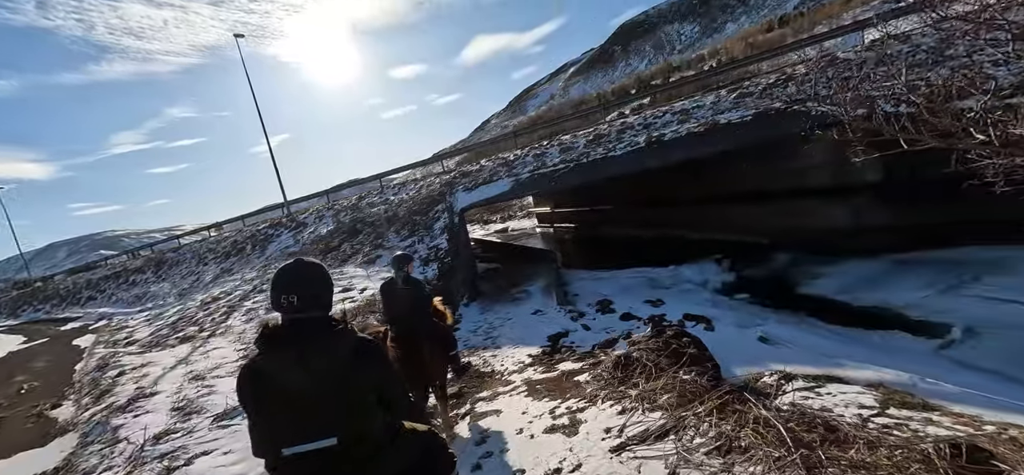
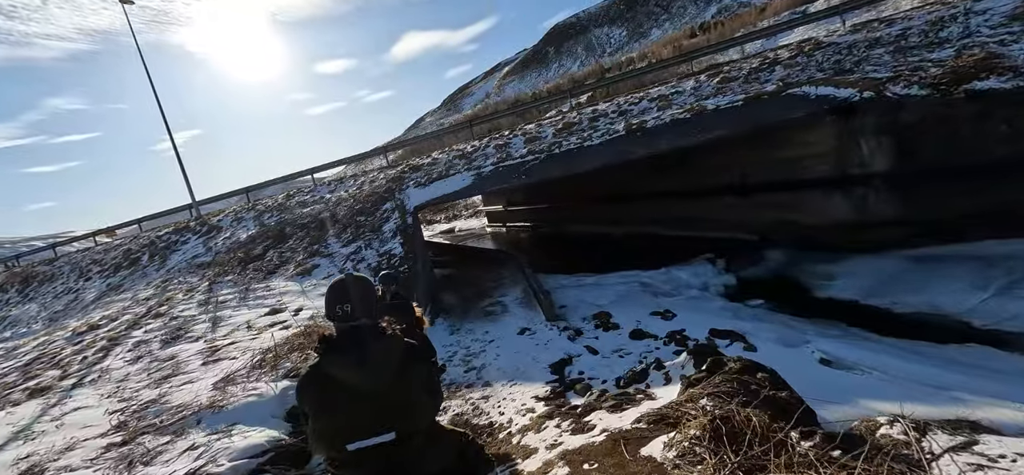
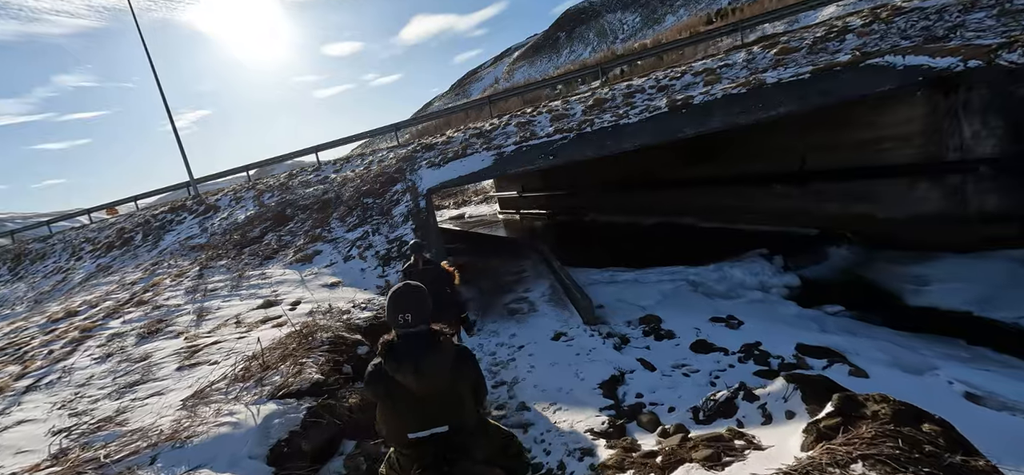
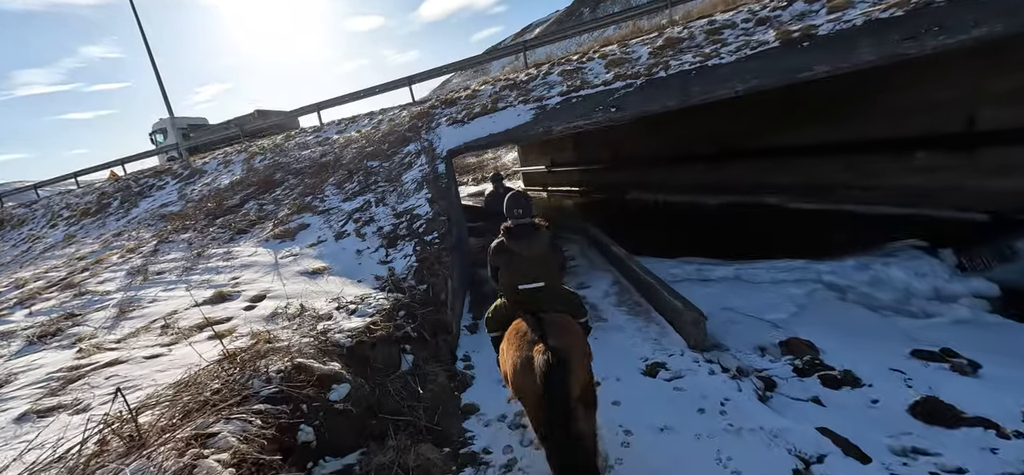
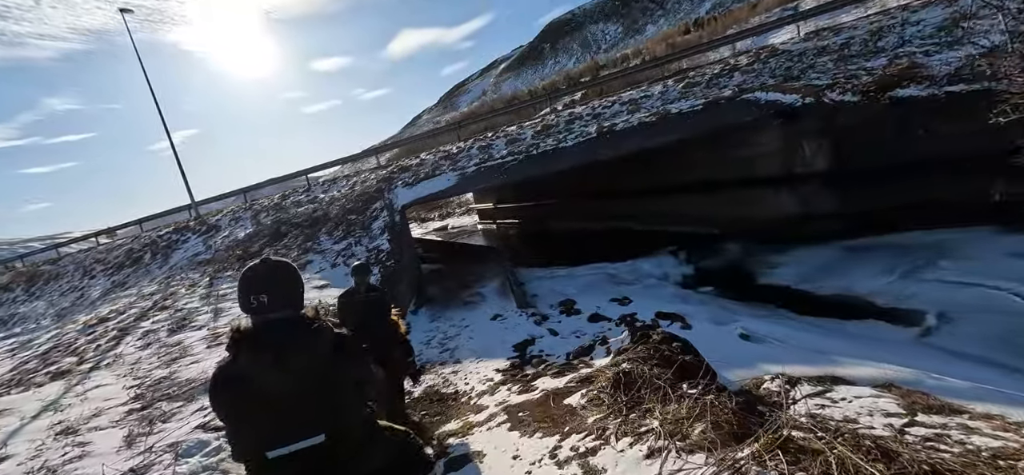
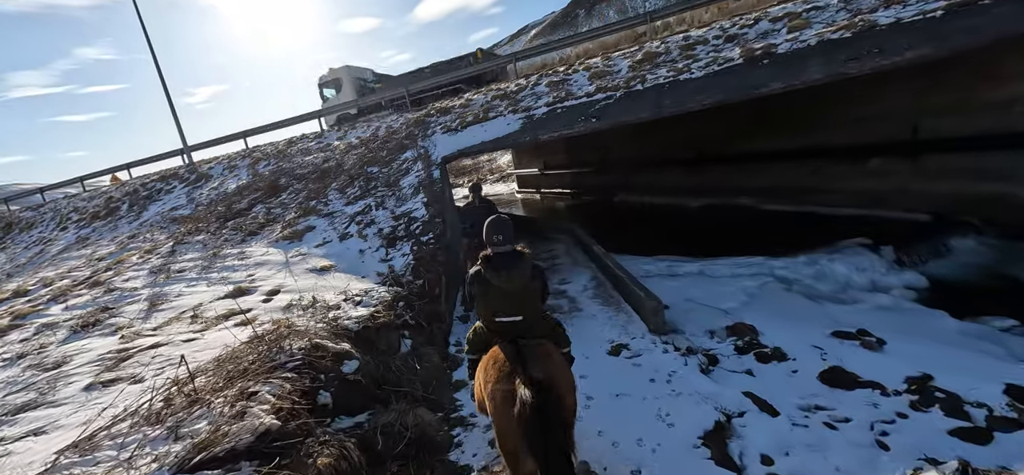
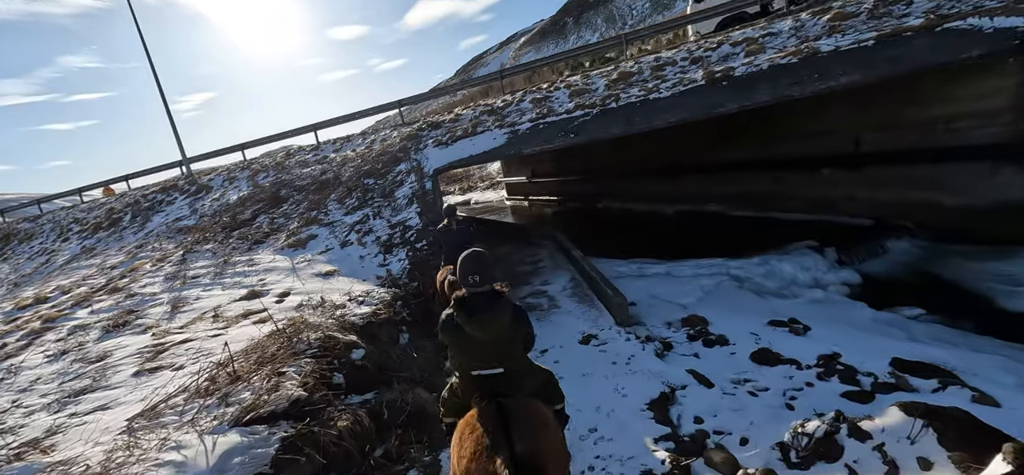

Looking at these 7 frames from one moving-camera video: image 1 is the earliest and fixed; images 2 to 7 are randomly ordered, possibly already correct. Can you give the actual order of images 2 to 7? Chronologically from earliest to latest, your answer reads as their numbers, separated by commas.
5, 2, 3, 7, 6, 4
